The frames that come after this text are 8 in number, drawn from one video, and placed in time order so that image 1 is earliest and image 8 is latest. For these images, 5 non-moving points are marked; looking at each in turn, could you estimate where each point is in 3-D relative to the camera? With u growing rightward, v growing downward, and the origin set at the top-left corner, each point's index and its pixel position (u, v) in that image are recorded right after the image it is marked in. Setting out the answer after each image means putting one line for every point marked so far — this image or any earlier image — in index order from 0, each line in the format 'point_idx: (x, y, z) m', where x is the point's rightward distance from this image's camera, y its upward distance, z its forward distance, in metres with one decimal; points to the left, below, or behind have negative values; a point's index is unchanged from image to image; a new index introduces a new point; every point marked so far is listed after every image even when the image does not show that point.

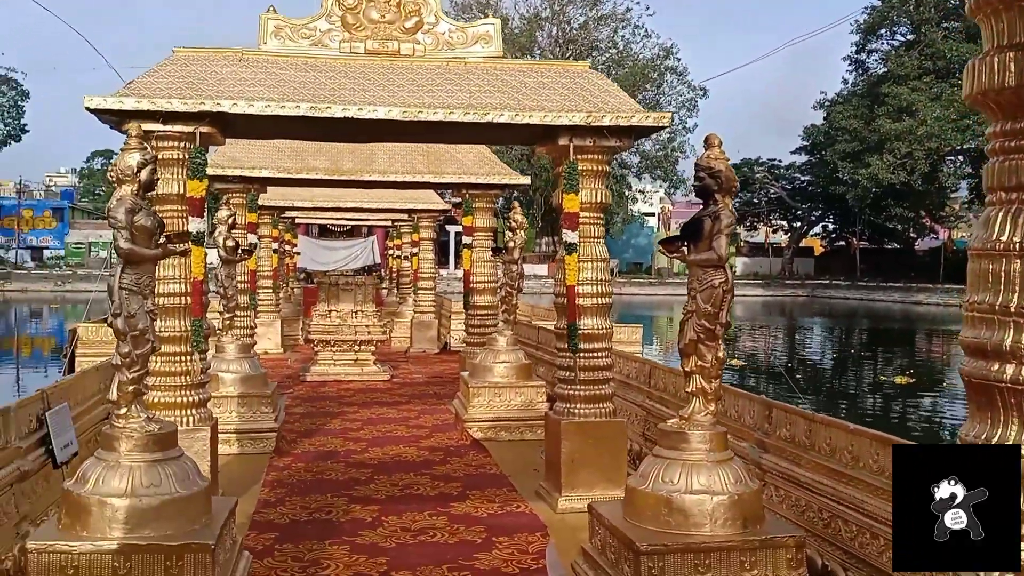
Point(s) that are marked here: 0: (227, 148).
0: (-3.3, +1.6, +11.0) m
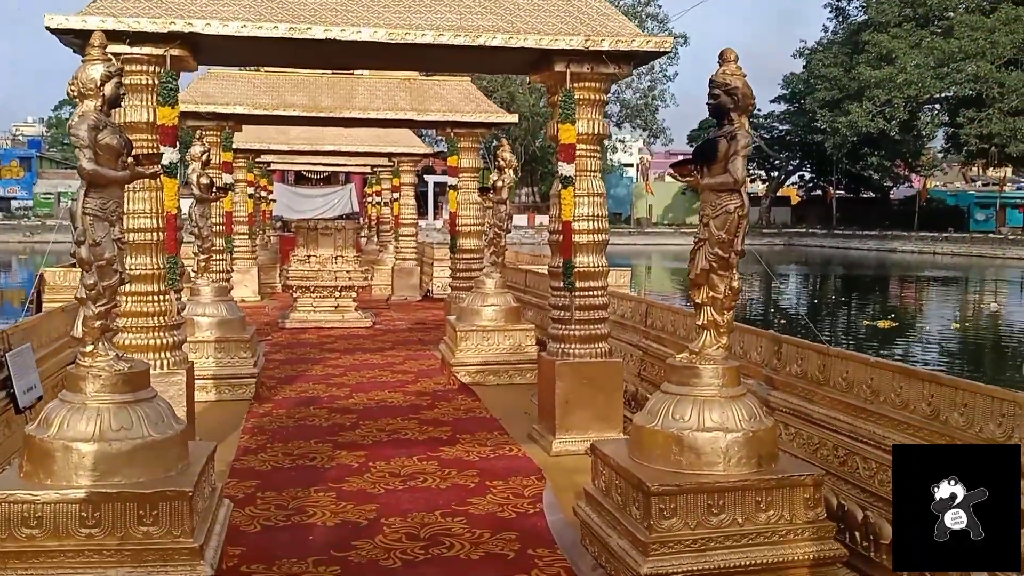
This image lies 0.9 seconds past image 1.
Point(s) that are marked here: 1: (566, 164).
0: (-3.5, +2.2, +10.5) m
1: (+0.4, +0.9, +6.7) m
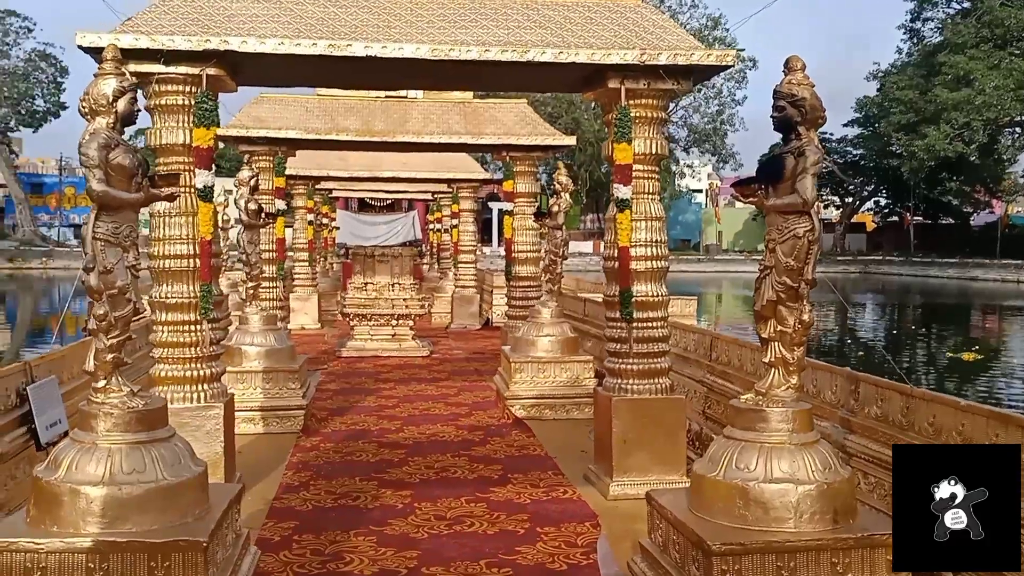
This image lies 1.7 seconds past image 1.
0: (-2.8, +1.9, +10.4) m
1: (+0.7, +0.7, +6.3) m
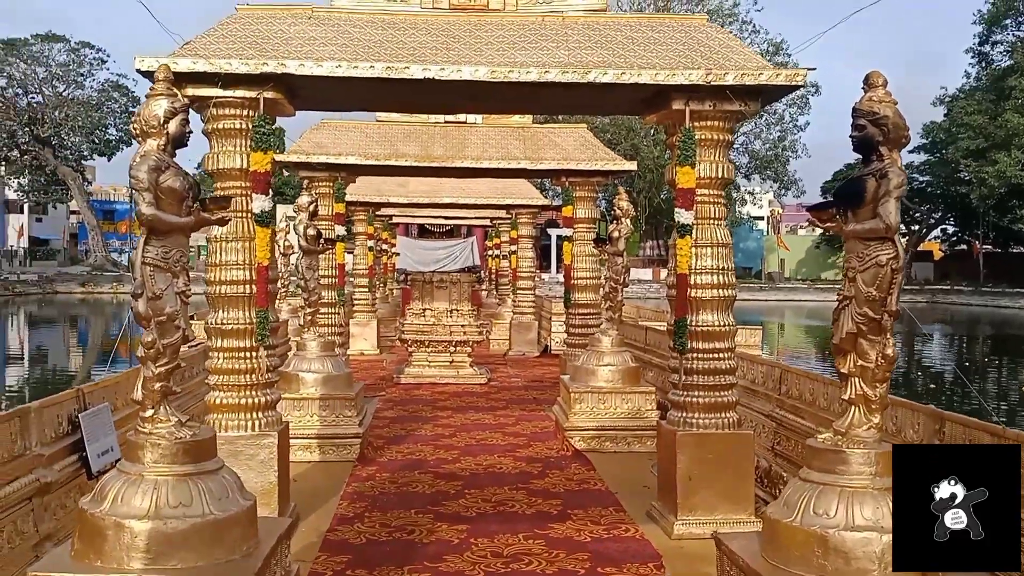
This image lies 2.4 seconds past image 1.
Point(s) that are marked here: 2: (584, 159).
0: (-2.2, +1.7, +10.4) m
1: (+1.1, +0.5, +6.1) m
2: (+0.8, +1.4, +10.5) m
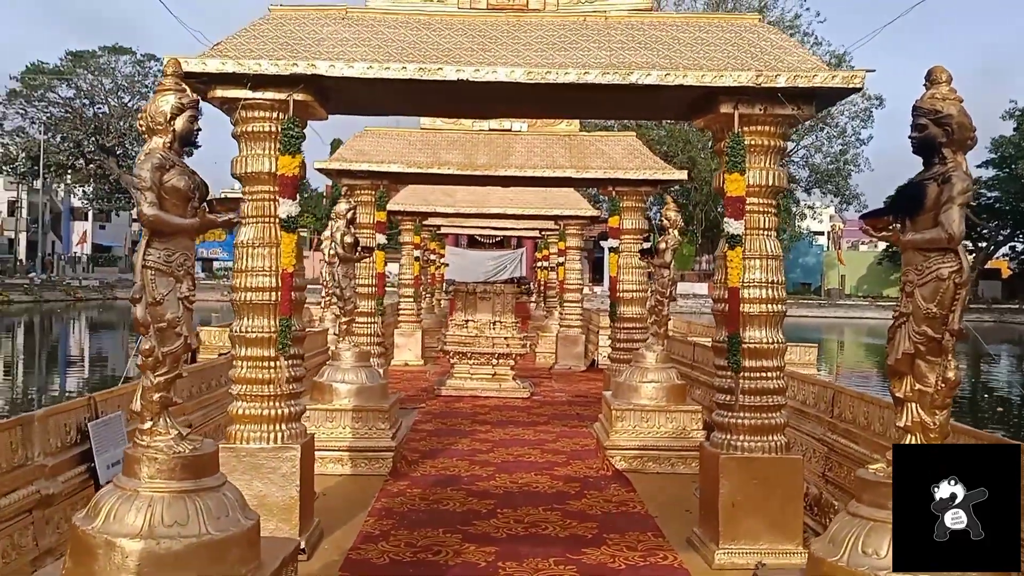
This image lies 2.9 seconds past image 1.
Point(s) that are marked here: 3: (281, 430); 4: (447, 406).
0: (-1.7, +1.6, +10.3) m
1: (+1.3, +0.4, +5.7) m
2: (+1.3, +1.3, +10.2) m
3: (-1.4, -0.9, +5.7) m
4: (-0.8, -1.5, +11.9) m
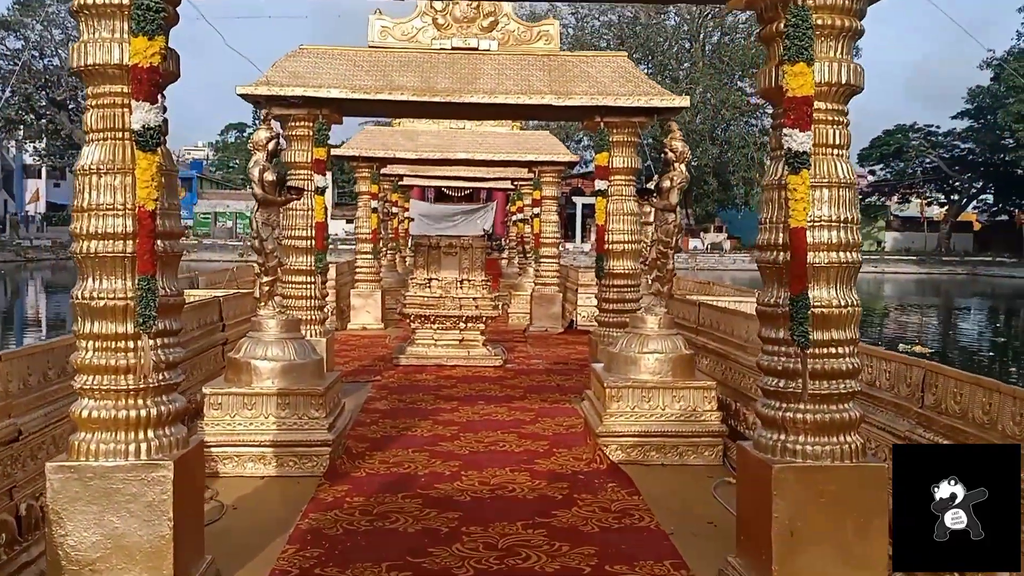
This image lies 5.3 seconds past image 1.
0: (-2.0, +2.0, +8.4) m
1: (+1.2, +0.7, +4.0) m
2: (+1.0, +1.7, +8.4) m
3: (-1.5, -0.6, +4.0) m
4: (-1.1, -1.0, +10.2) m
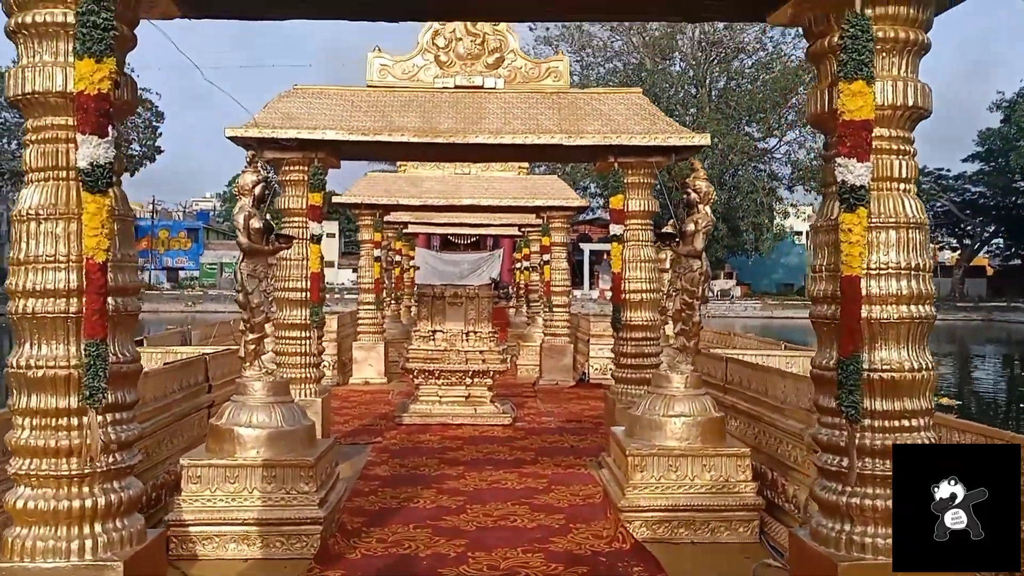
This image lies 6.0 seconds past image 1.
0: (-1.9, +1.5, +7.9) m
1: (+1.2, +0.4, +3.4) m
2: (+1.1, +1.3, +7.9) m
3: (-1.5, -0.9, +3.3) m
4: (-1.0, -1.5, +9.5) m
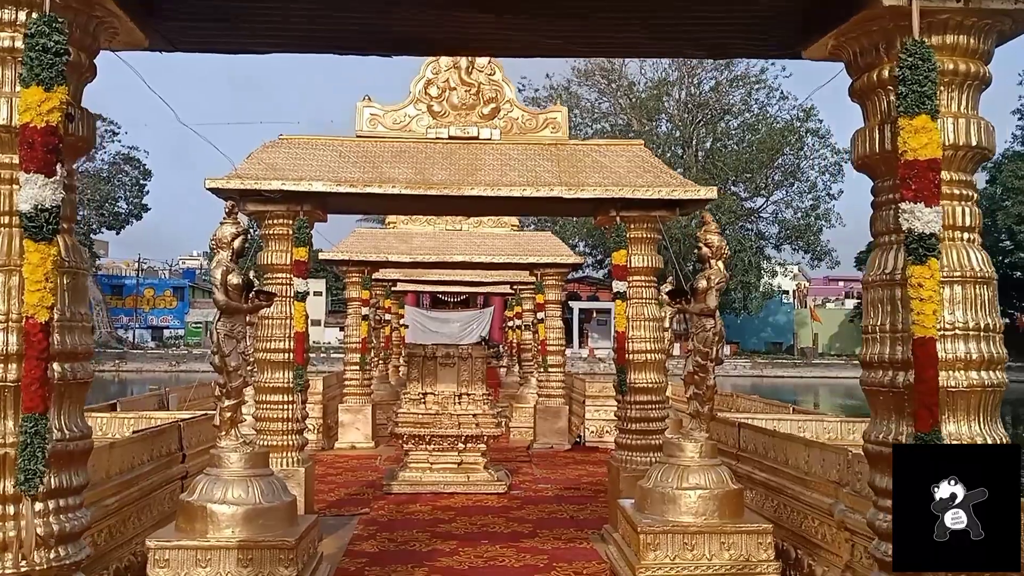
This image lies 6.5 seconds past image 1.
0: (-1.9, +1.0, +7.5) m
1: (+1.3, +0.2, +3.0) m
2: (+1.0, +0.8, +7.5) m
3: (-1.4, -1.0, +2.8) m
4: (-1.1, -2.1, +8.9) m
